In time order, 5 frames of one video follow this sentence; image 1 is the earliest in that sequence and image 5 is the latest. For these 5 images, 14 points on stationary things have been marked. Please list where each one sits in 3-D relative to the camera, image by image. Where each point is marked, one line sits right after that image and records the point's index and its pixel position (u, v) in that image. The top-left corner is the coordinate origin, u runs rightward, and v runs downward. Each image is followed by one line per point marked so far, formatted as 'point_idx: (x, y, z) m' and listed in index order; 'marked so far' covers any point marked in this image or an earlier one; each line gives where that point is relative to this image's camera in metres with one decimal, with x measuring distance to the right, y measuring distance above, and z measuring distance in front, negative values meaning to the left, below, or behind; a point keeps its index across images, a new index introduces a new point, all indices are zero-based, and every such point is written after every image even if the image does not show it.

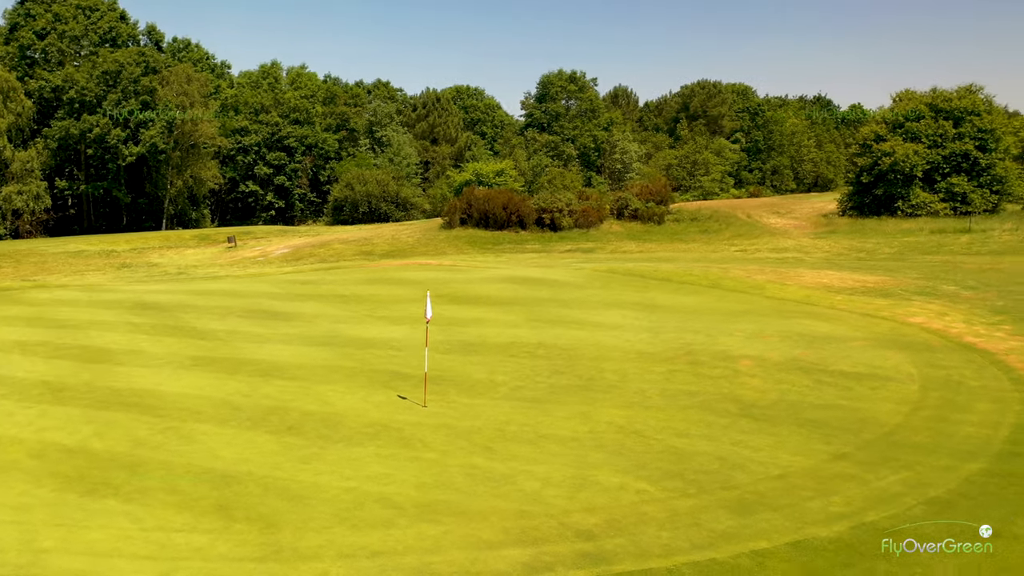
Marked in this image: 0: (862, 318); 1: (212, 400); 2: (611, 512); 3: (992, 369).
0: (+8.4, -0.7, +19.8) m
1: (-5.1, -1.9, +14.0) m
2: (+1.2, -2.6, +9.4) m
3: (+8.8, -1.5, +15.0) m
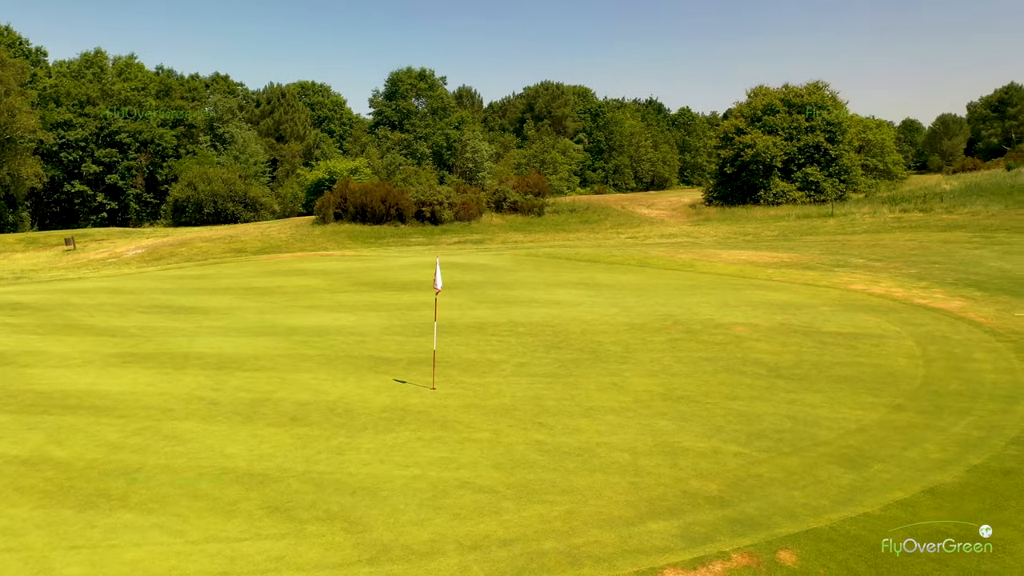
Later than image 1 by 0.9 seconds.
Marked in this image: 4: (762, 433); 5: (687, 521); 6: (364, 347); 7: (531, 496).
0: (+7.2, 0.0, +20.2) m
1: (-4.8, -1.6, +11.8) m
2: (+2.3, -2.0, +8.5) m
3: (+8.6, -0.7, +15.6) m
4: (+3.0, -1.7, +9.8) m
5: (+1.6, -2.1, +7.5) m
6: (-2.6, -1.1, +14.8) m
7: (+0.2, -2.0, +8.1) m
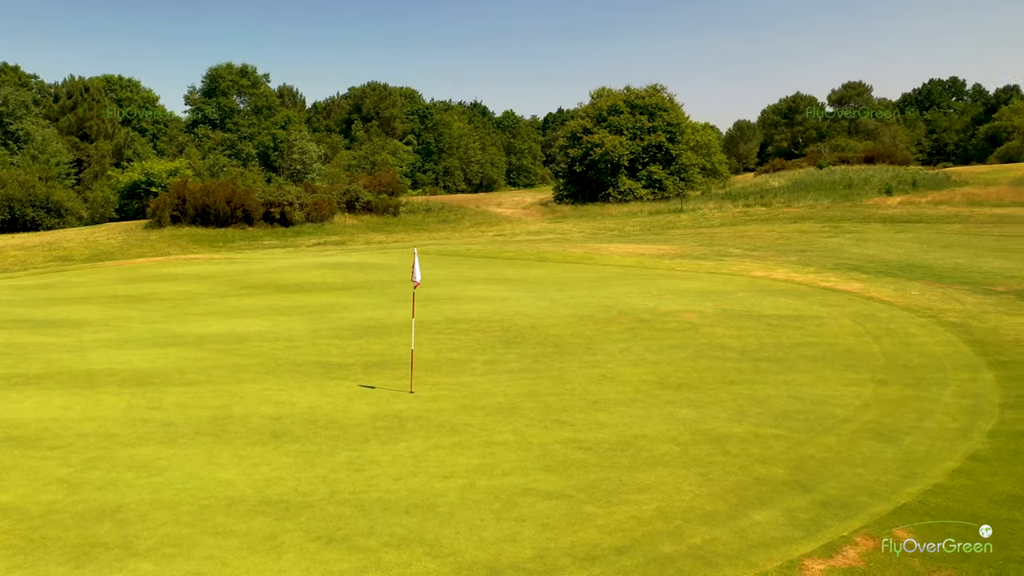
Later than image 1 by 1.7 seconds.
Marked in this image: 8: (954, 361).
0: (+5.0, +0.3, +20.7) m
1: (-4.8, -1.6, +10.0) m
2: (+2.8, -1.7, +8.3) m
3: (+7.4, -0.3, +16.6) m
4: (+3.2, -1.5, +9.7) m
5: (+2.4, -1.9, +7.1) m
6: (-3.4, -1.0, +13.3) m
7: (+0.9, -1.9, +7.4) m
8: (+6.6, -1.1, +12.1) m
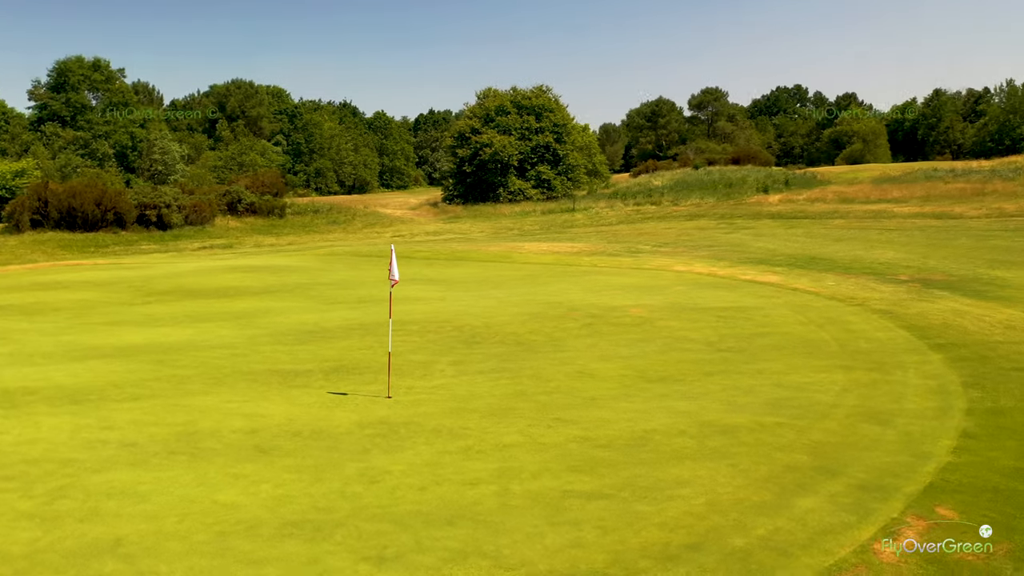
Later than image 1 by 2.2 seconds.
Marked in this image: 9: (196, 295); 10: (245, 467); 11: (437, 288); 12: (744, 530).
0: (+3.1, +0.4, +21.0) m
1: (-4.8, -1.6, +8.8) m
2: (+3.0, -1.6, +8.4) m
3: (+6.2, -0.1, +17.3) m
4: (+3.2, -1.4, +9.9) m
5: (+2.7, -1.8, +7.2) m
6: (-3.9, -1.1, +12.4) m
7: (+1.3, -1.8, +7.2) m
8: (+6.1, -0.9, +12.8) m
9: (-7.2, -0.1, +18.7) m
10: (-2.6, -1.8, +8.1) m
11: (-1.7, 0.0, +18.6) m
12: (+1.8, -1.9, +6.5) m
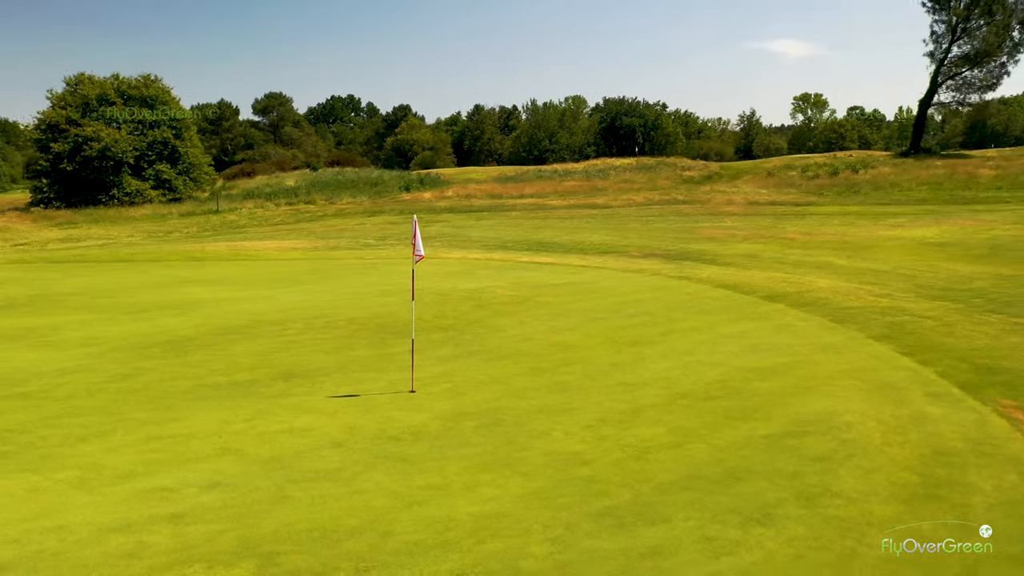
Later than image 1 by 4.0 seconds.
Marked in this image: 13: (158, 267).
0: (-2.6, +0.7, +20.6) m
1: (-3.0, -1.6, +6.0) m
2: (+3.8, -1.0, +9.6) m
3: (+1.9, +0.4, +18.9) m
4: (+3.3, -0.8, +11.0) m
5: (+4.3, -1.2, +8.5) m
6: (-4.1, -1.1, +9.5) m
7: (+3.0, -1.3, +7.8) m
8: (+4.2, -0.2, +15.0) m
9: (-10.3, -0.5, +13.3) m
10: (-0.8, -1.5, +6.5) m
11: (-5.5, 0.0, +16.0) m
12: (+3.9, -1.3, +7.4) m
13: (-8.5, +0.6, +19.5) m
